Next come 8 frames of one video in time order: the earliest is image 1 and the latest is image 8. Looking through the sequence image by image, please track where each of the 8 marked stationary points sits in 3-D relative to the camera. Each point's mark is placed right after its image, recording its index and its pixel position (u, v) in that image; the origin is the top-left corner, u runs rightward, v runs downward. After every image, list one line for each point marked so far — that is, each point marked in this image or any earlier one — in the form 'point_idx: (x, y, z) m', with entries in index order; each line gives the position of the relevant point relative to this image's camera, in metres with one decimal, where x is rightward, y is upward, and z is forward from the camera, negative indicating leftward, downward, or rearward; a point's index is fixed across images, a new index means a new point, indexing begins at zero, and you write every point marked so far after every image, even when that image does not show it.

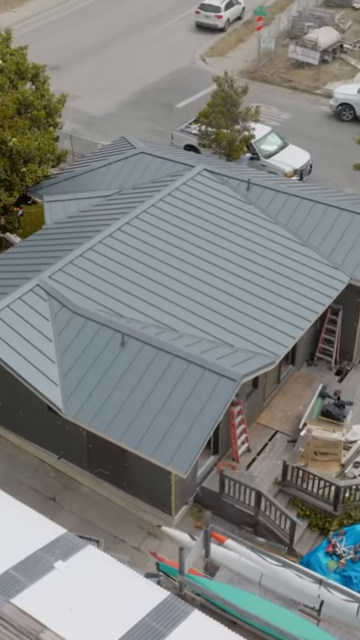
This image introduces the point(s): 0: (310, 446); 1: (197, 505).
0: (+2.9, -2.7, +18.6) m
1: (+0.4, -4.0, +18.3) m
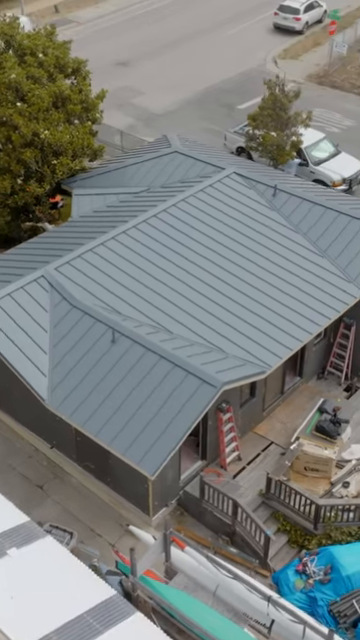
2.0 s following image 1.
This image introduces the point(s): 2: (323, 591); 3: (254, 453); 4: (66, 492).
0: (+2.6, -3.0, +18.2) m
1: (0.0, -4.0, +18.3) m
2: (+2.7, -5.1, +16.1) m
3: (+1.6, -3.0, +19.1) m
4: (-2.5, -3.8, +18.7) m
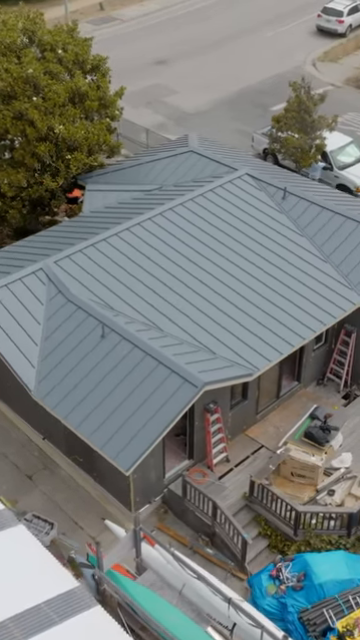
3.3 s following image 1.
0: (+2.3, -3.1, +18.1) m
1: (-0.4, -4.0, +18.3) m
2: (+2.2, -5.2, +15.9) m
3: (+1.4, -3.0, +19.0) m
4: (-2.8, -3.6, +18.9) m
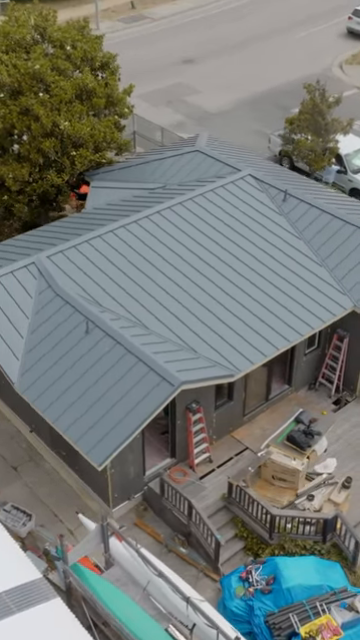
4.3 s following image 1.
0: (+1.9, -3.1, +18.0) m
1: (-0.8, -3.9, +18.4) m
2: (+1.5, -5.2, +15.9) m
3: (+1.0, -3.1, +19.0) m
4: (-3.2, -3.5, +19.1) m
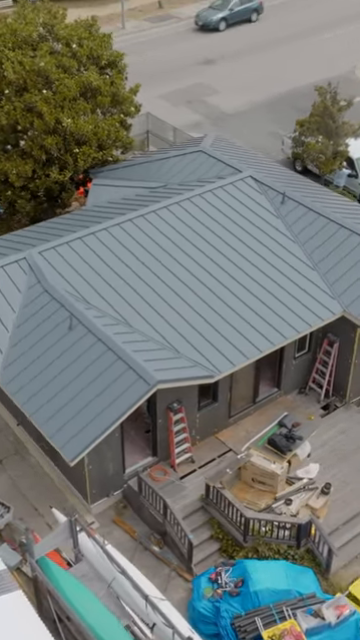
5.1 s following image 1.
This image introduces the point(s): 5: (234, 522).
0: (+1.4, -3.2, +18.0) m
1: (-1.3, -3.9, +18.5) m
2: (+0.9, -5.3, +15.8) m
3: (+0.6, -3.1, +19.0) m
4: (-3.6, -3.4, +19.3) m
5: (+1.1, -4.1, +17.3) m
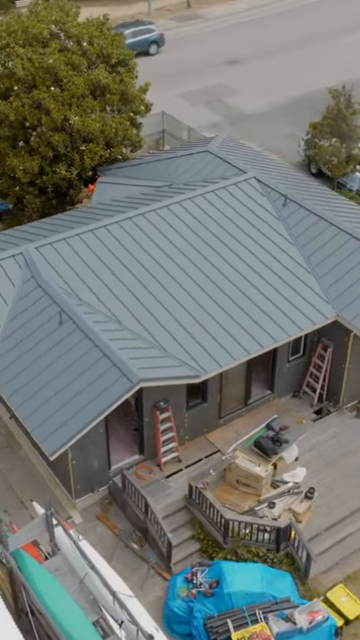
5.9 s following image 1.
0: (+1.1, -3.2, +17.9) m
1: (-1.6, -3.8, +18.6) m
2: (+0.4, -5.3, +15.8) m
3: (+0.4, -3.1, +19.0) m
4: (-3.9, -3.2, +19.5) m
5: (+0.7, -4.1, +17.3) m
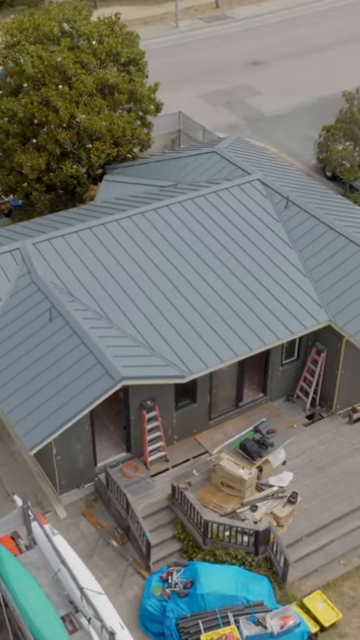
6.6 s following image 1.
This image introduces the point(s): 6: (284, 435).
0: (+0.8, -3.2, +17.9) m
1: (-1.9, -3.8, +18.7) m
2: (-0.1, -5.3, +15.9) m
3: (+0.1, -3.1, +19.0) m
4: (-4.1, -3.1, +19.7) m
5: (+0.3, -4.1, +17.3) m
6: (+2.4, -2.6, +19.4) m
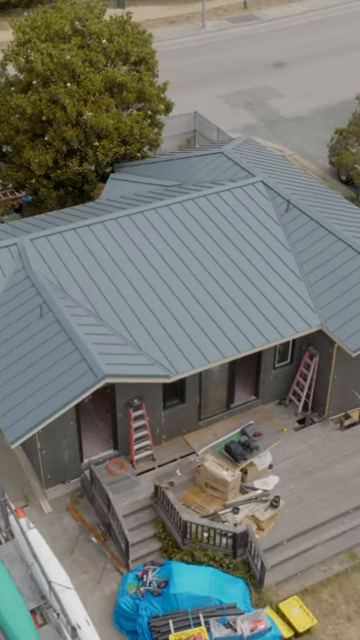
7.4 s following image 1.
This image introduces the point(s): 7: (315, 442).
0: (+0.4, -3.2, +17.9) m
1: (-2.2, -3.7, +18.8) m
2: (-0.6, -5.3, +15.9) m
3: (-0.2, -3.1, +19.0) m
4: (-4.4, -3.0, +19.9) m
5: (-0.1, -4.1, +17.3) m
6: (+2.1, -2.7, +19.3) m
7: (+3.1, -2.8, +19.4) m
